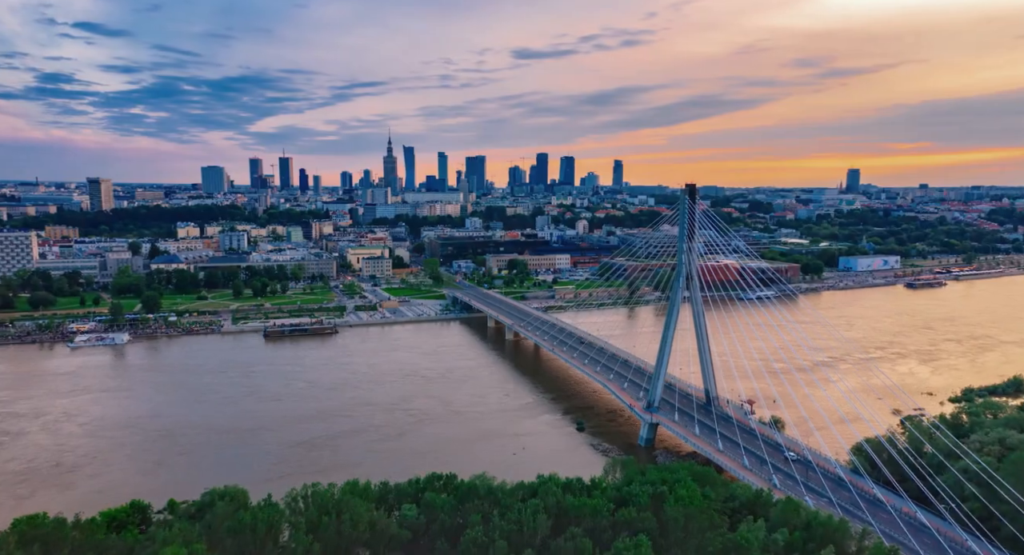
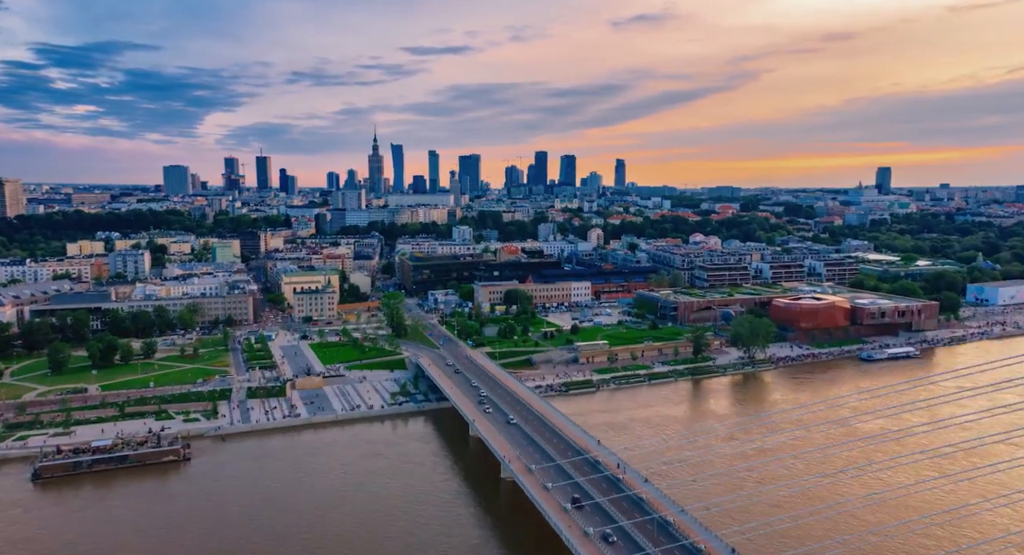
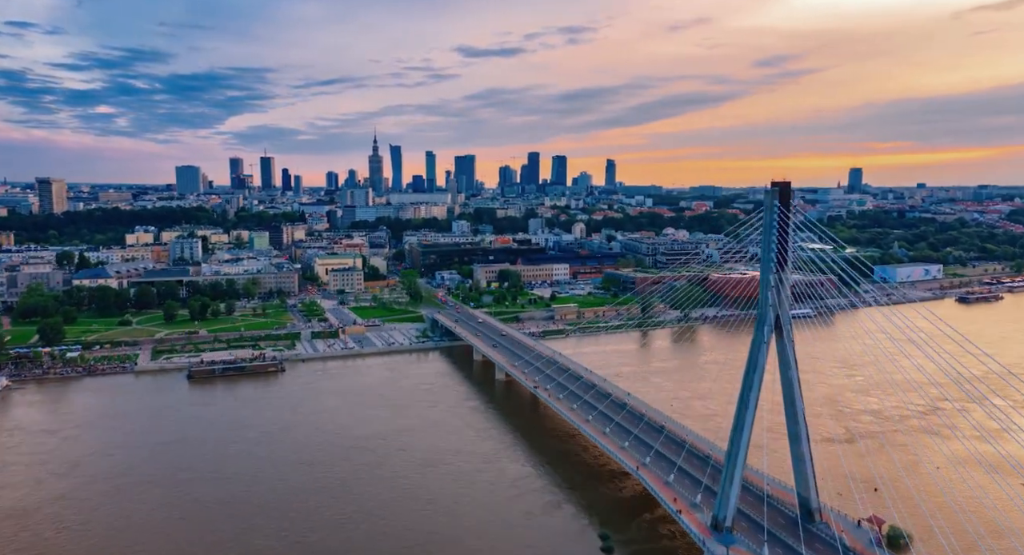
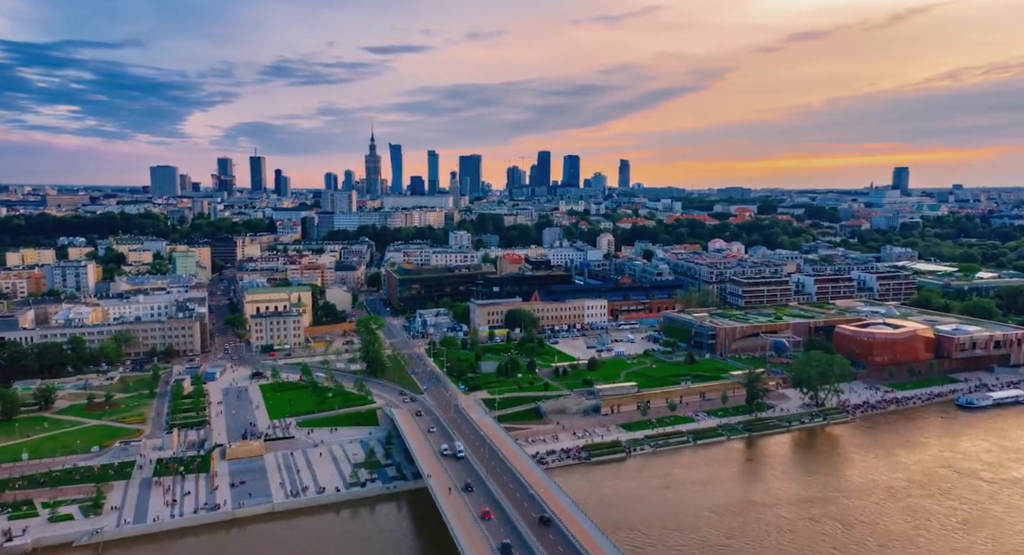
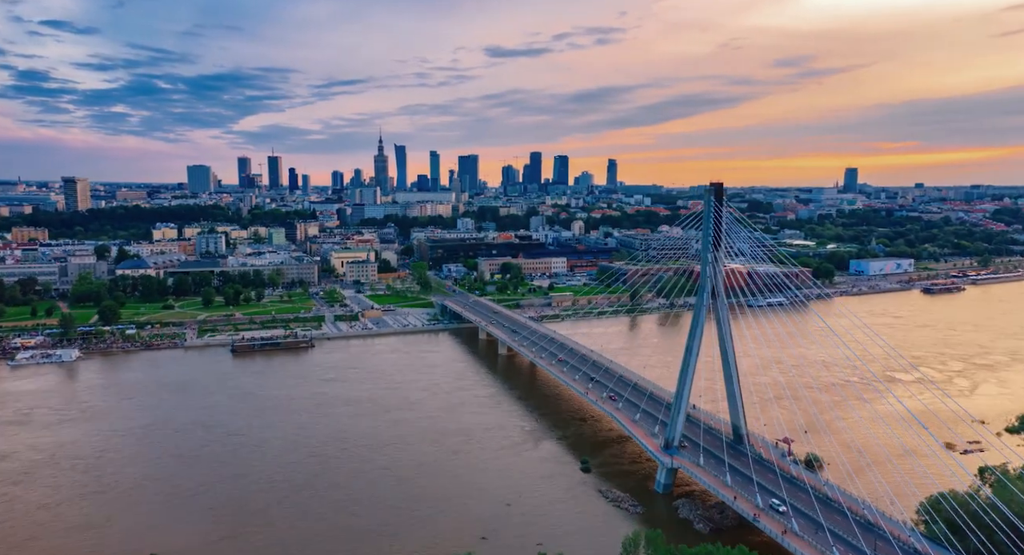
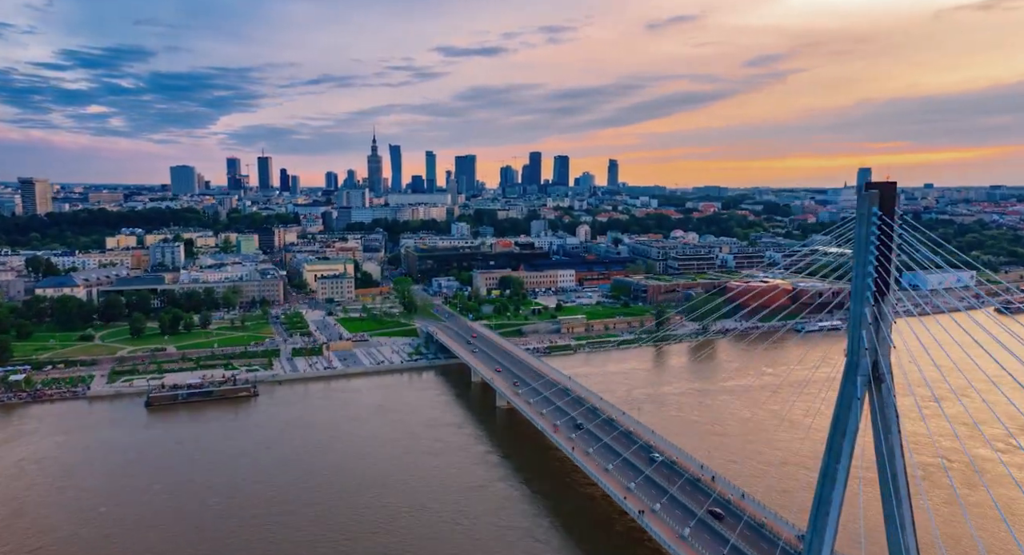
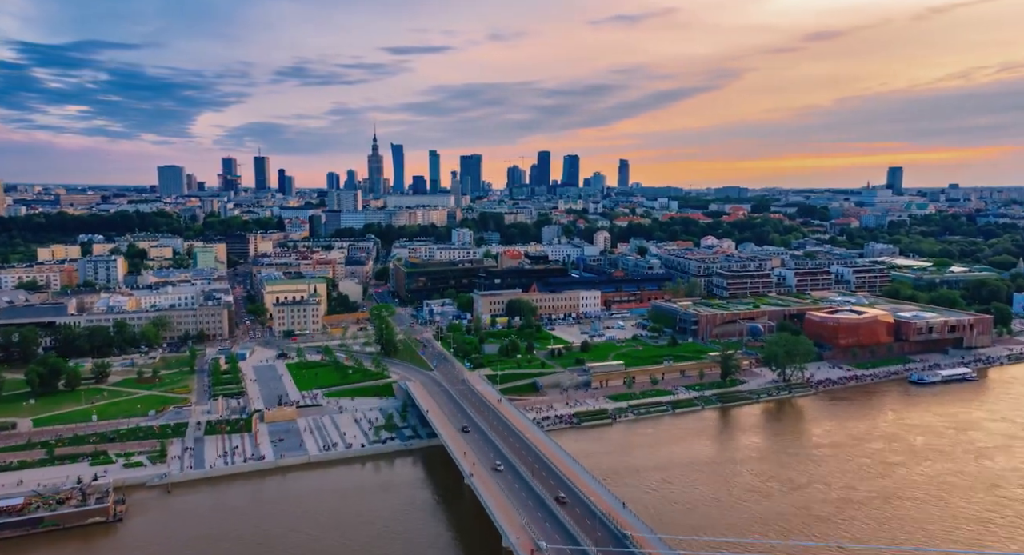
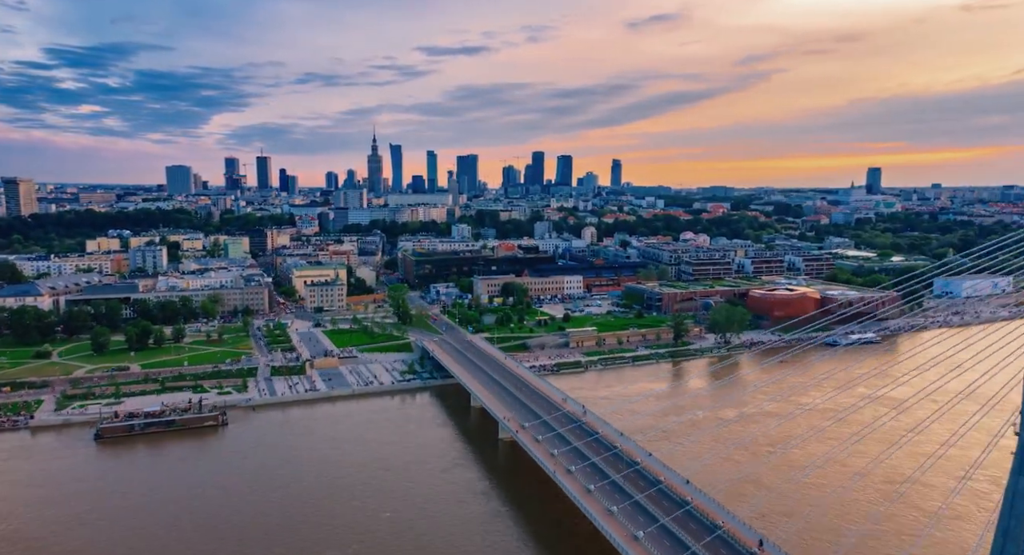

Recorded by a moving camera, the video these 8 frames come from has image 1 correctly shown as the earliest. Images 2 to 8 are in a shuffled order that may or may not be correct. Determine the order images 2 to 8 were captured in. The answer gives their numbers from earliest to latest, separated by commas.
5, 3, 6, 8, 2, 7, 4
